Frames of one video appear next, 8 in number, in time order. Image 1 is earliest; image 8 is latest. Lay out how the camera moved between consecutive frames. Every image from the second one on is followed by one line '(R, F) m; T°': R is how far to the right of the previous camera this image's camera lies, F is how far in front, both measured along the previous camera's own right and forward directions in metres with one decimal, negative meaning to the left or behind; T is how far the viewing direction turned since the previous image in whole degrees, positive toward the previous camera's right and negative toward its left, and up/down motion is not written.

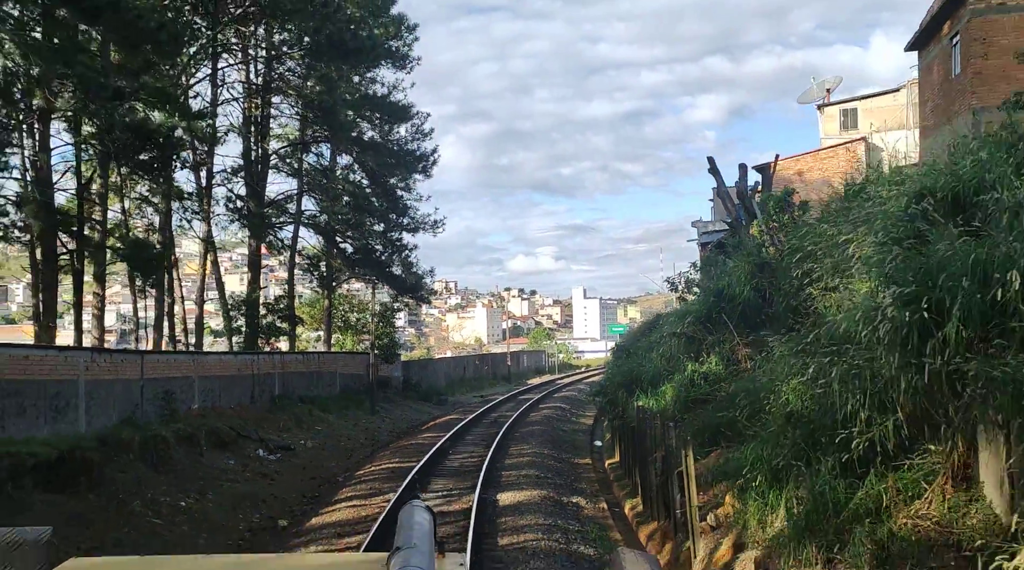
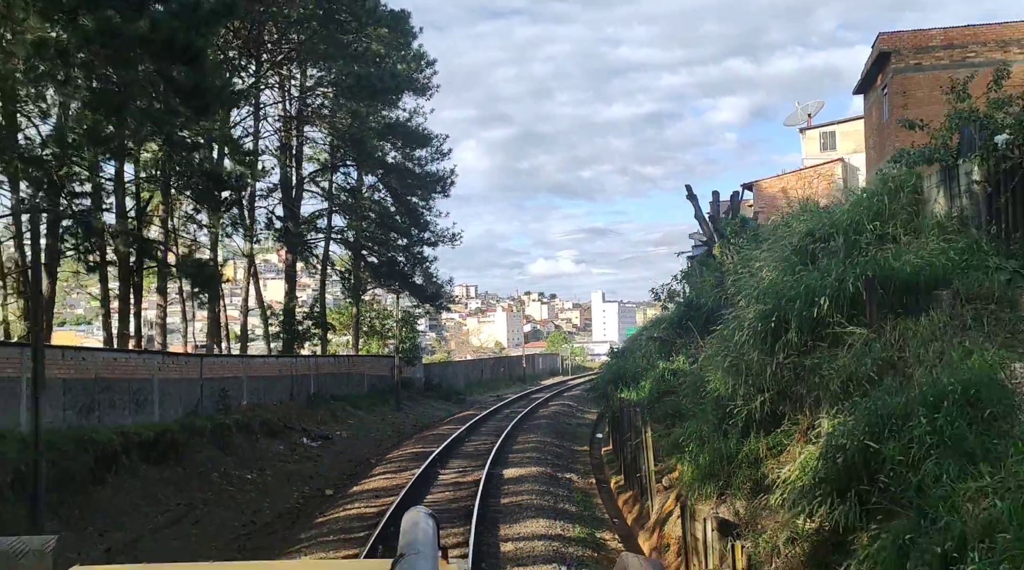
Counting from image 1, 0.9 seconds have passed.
(+0.3, -3.3) m; -1°
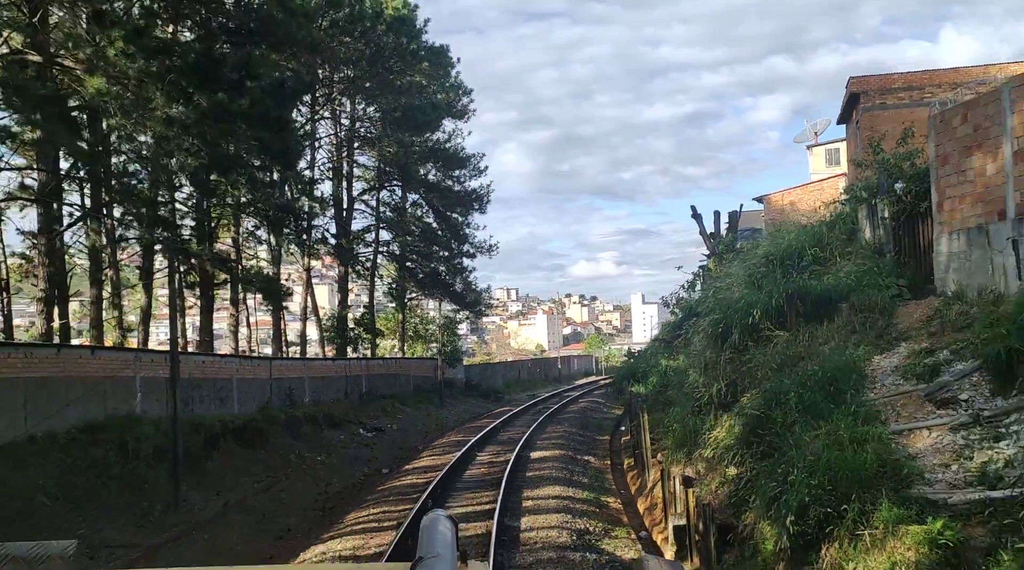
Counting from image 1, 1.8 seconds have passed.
(+0.3, -3.4) m; -2°
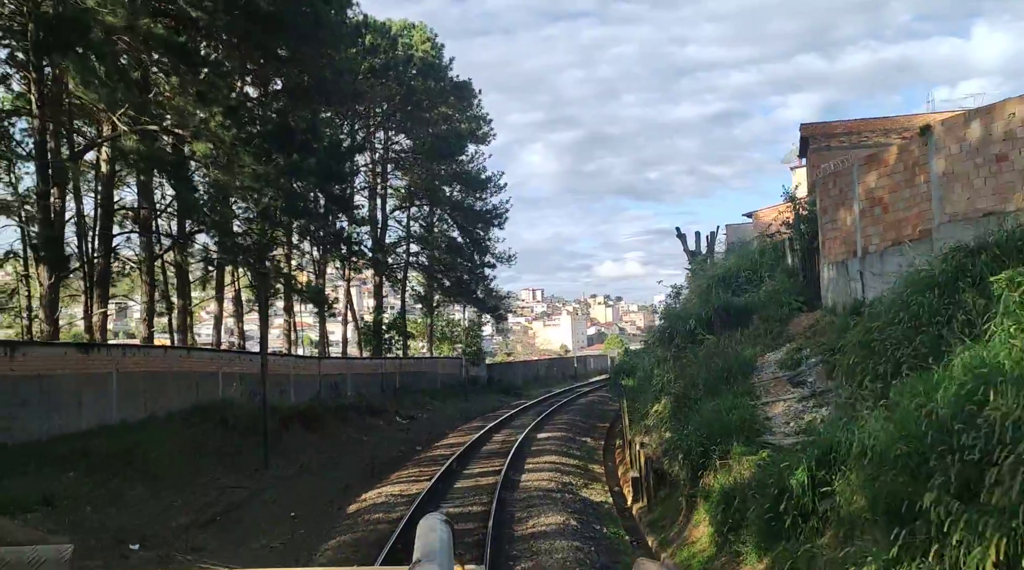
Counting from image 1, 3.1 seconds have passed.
(+0.4, -4.7) m; -1°
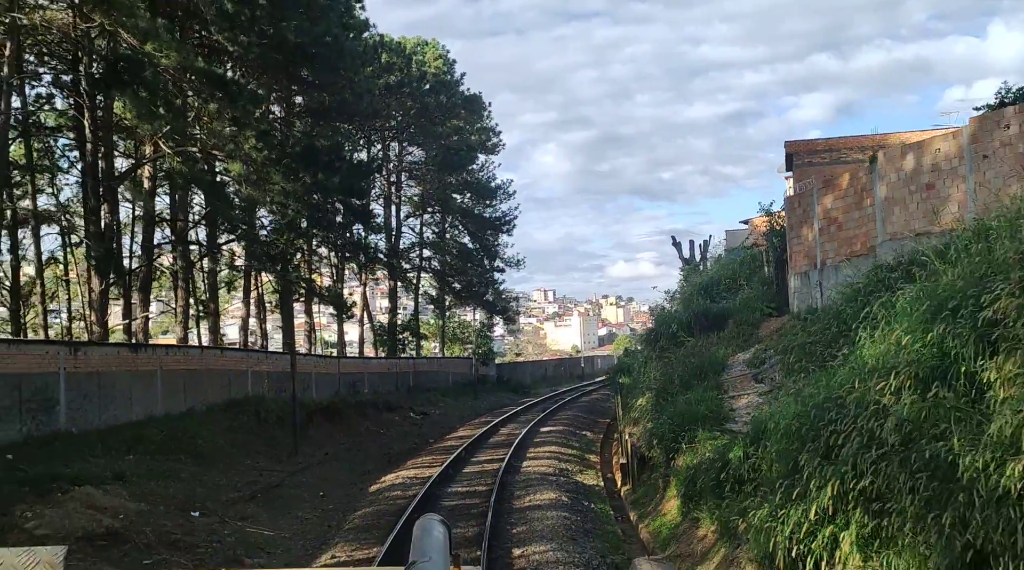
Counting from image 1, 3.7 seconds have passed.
(+0.2, -2.2) m; -1°
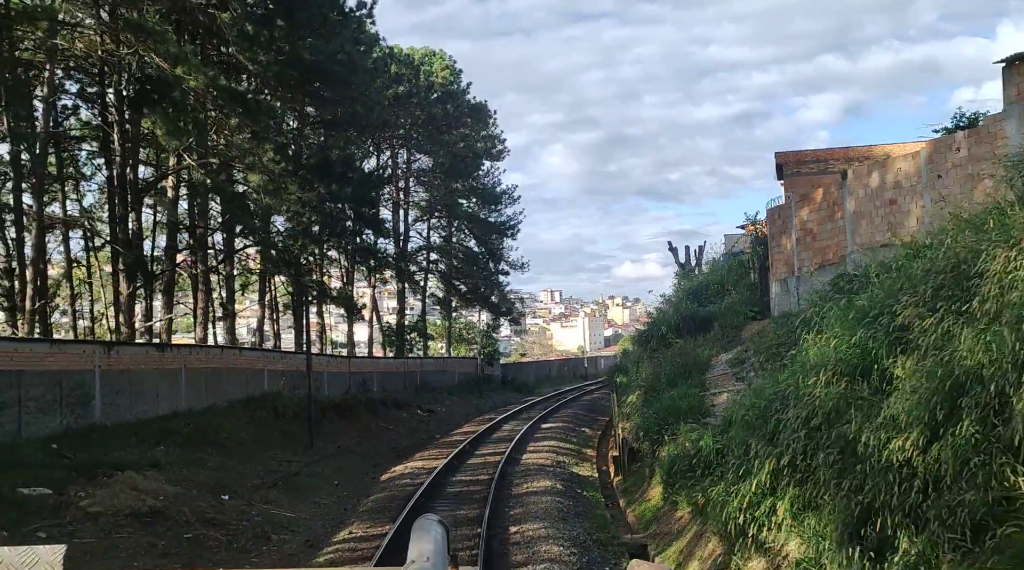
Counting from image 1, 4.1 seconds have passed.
(+0.1, -1.5) m; 0°
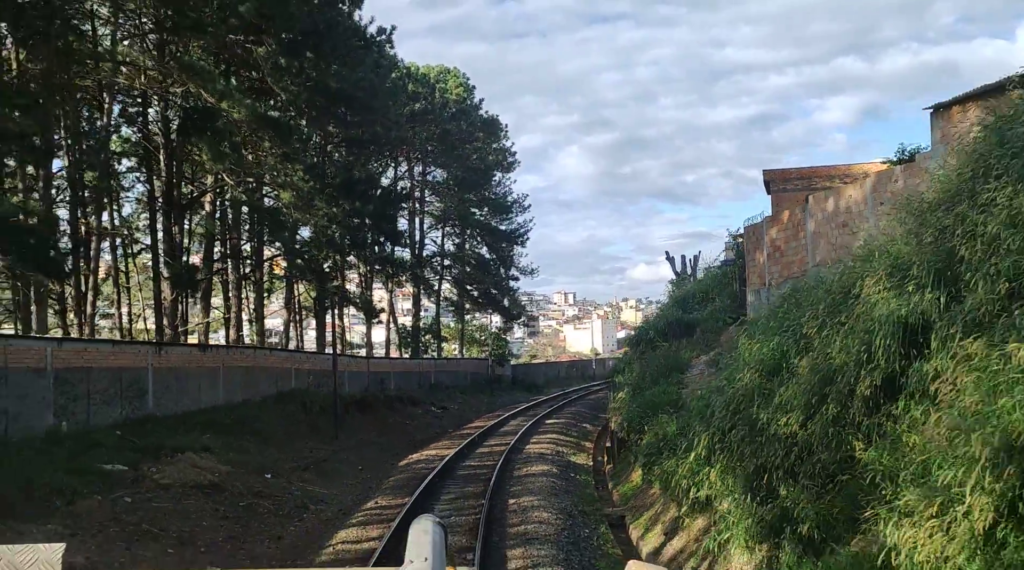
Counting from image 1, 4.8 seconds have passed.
(+0.2, -2.5) m; -1°
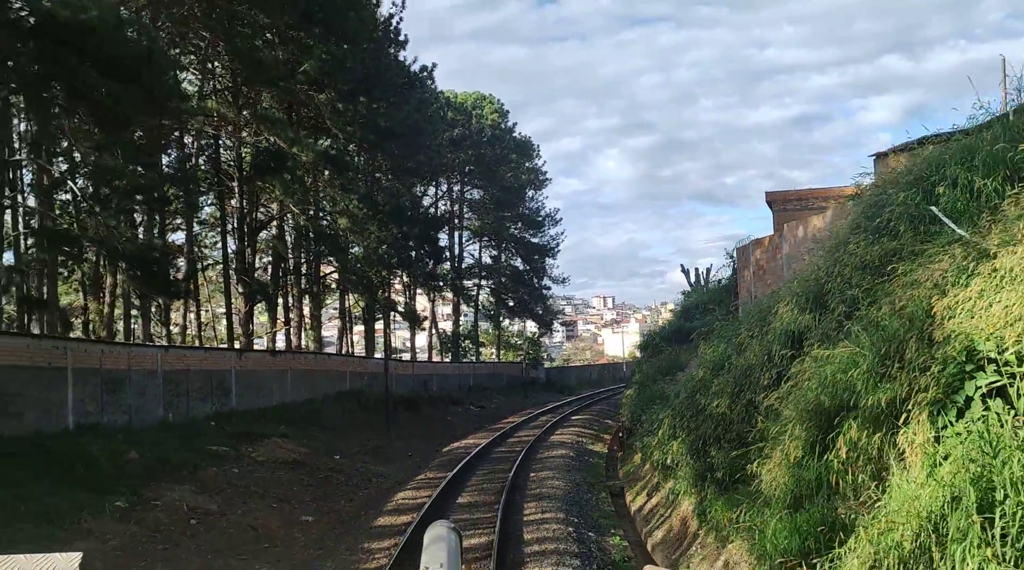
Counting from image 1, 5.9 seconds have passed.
(+0.3, -4.0) m; -2°
